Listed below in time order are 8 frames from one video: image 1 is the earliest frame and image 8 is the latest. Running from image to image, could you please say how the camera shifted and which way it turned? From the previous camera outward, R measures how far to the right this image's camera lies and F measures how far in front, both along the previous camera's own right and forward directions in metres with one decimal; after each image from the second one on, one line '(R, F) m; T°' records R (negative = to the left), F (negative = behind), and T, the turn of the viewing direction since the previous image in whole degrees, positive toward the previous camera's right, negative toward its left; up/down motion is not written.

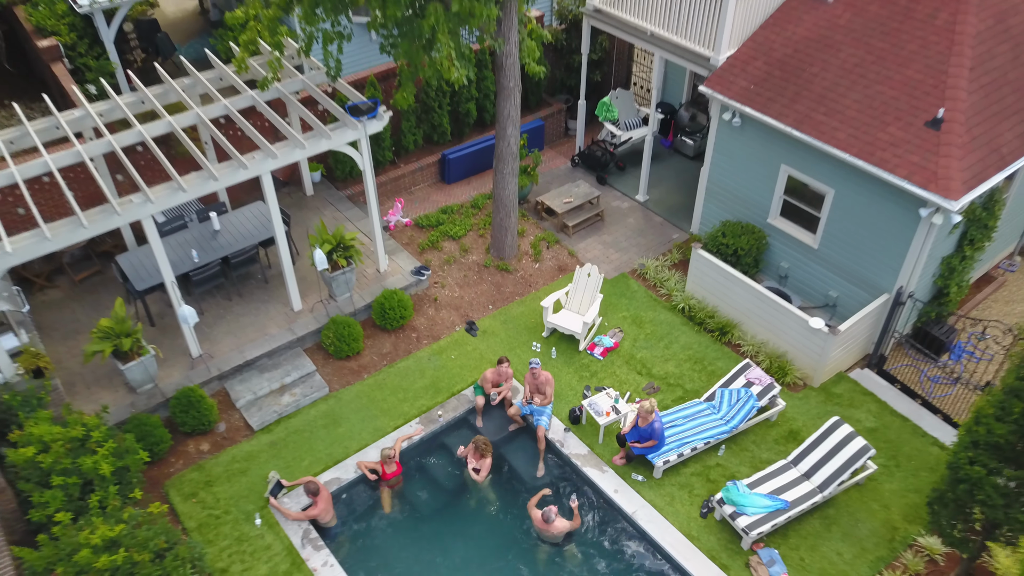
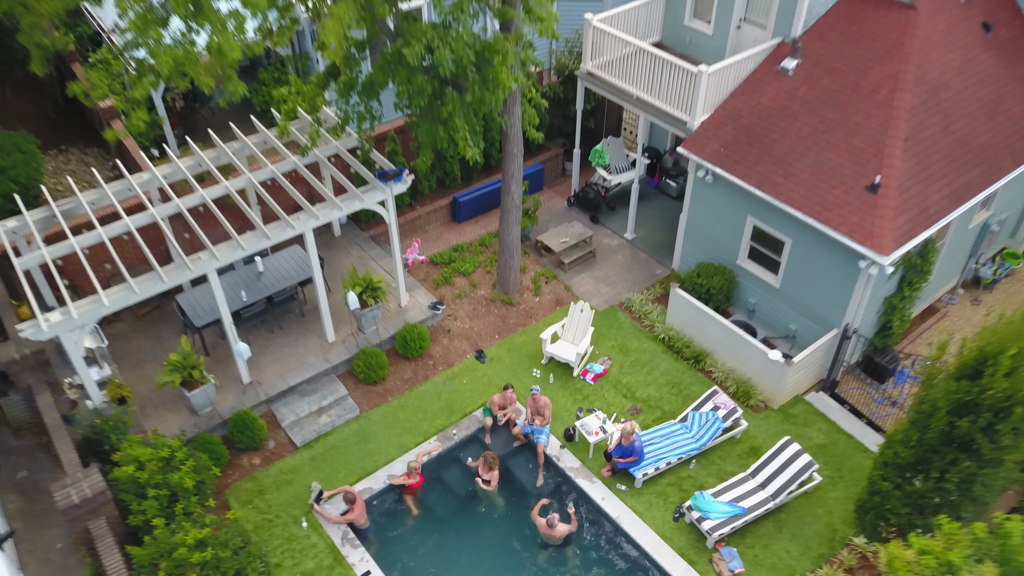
(+0.1, -1.7) m; -1°
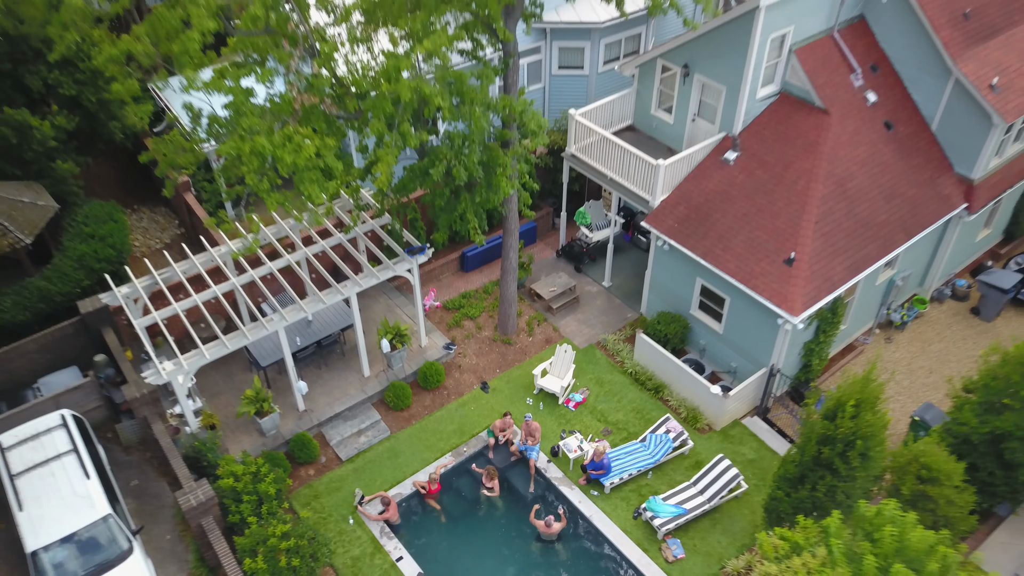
(0.0, -3.3) m; 0°
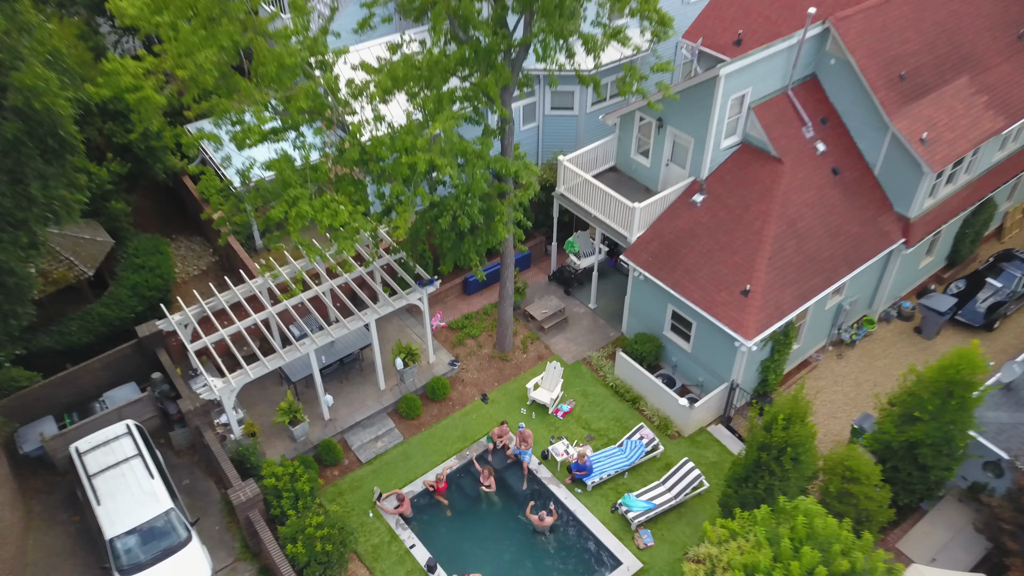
(+0.1, -2.4) m; 0°
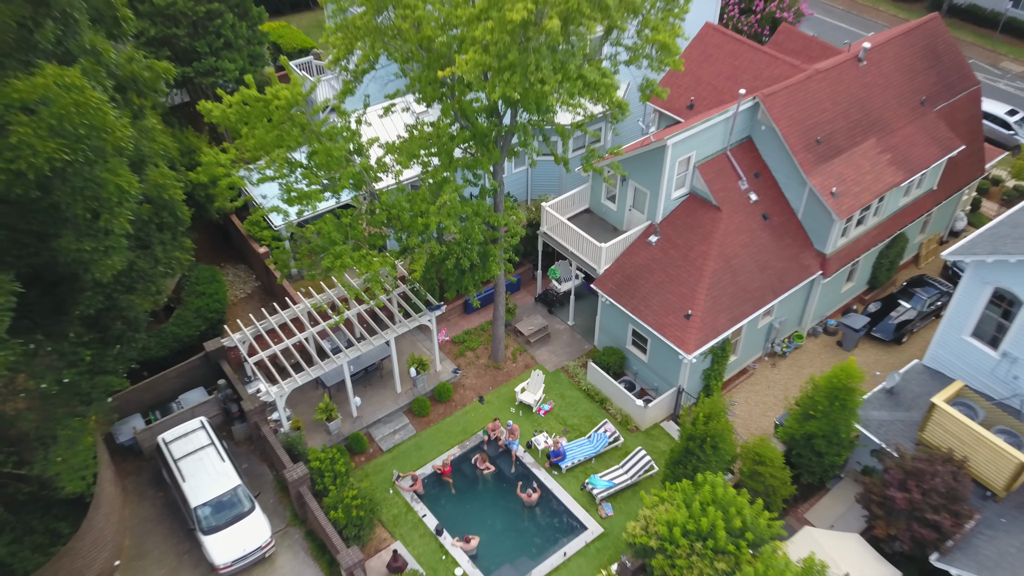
(+0.2, -4.4) m; 0°
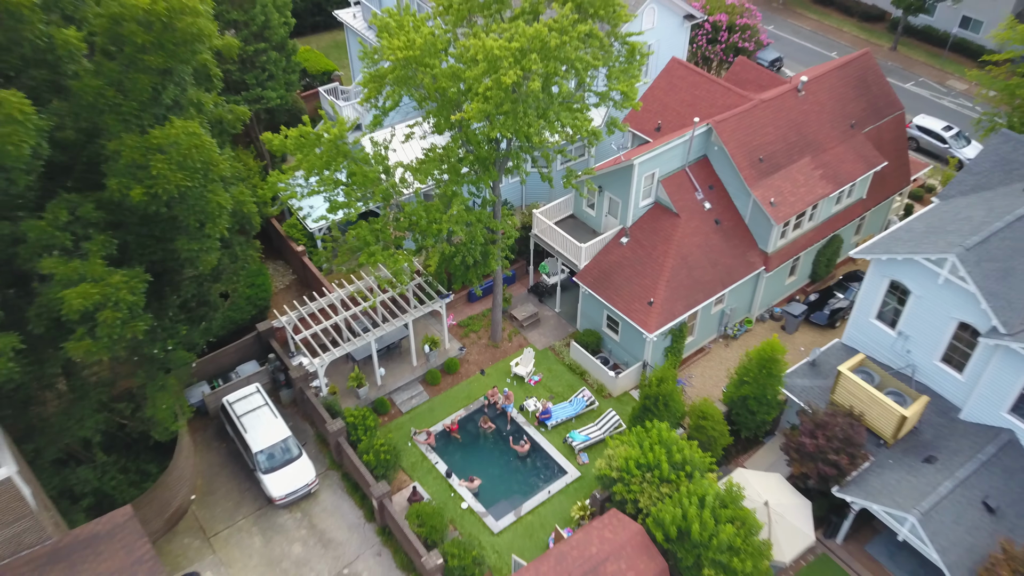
(+0.2, -4.8) m; 0°
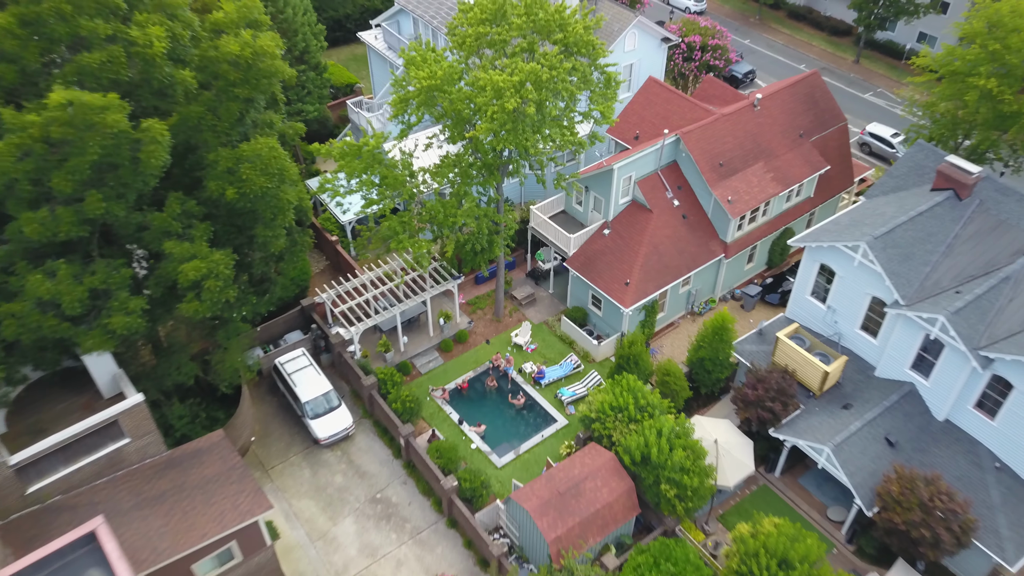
(0.0, -5.4) m; 0°
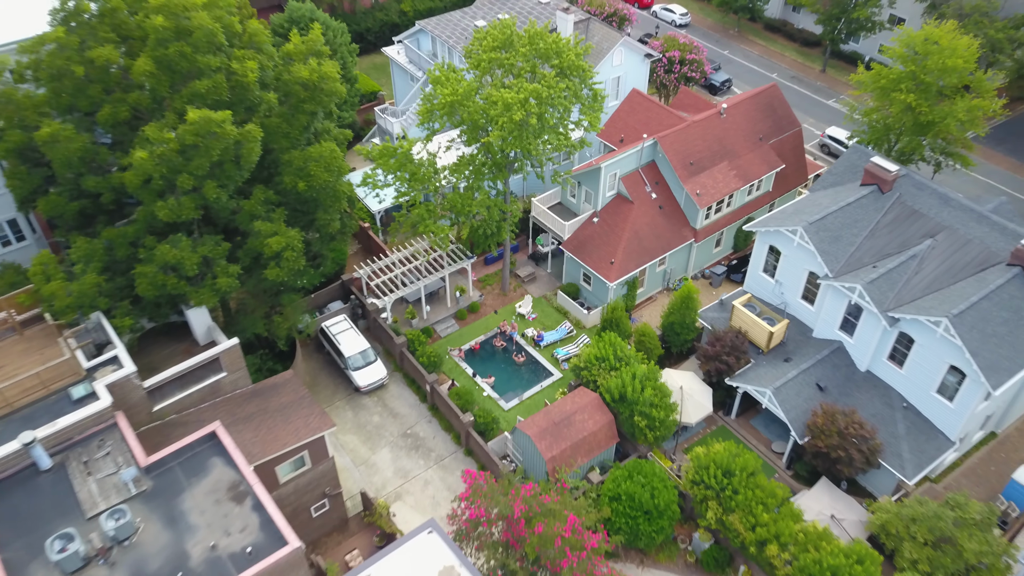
(-0.2, -6.4) m; 0°
